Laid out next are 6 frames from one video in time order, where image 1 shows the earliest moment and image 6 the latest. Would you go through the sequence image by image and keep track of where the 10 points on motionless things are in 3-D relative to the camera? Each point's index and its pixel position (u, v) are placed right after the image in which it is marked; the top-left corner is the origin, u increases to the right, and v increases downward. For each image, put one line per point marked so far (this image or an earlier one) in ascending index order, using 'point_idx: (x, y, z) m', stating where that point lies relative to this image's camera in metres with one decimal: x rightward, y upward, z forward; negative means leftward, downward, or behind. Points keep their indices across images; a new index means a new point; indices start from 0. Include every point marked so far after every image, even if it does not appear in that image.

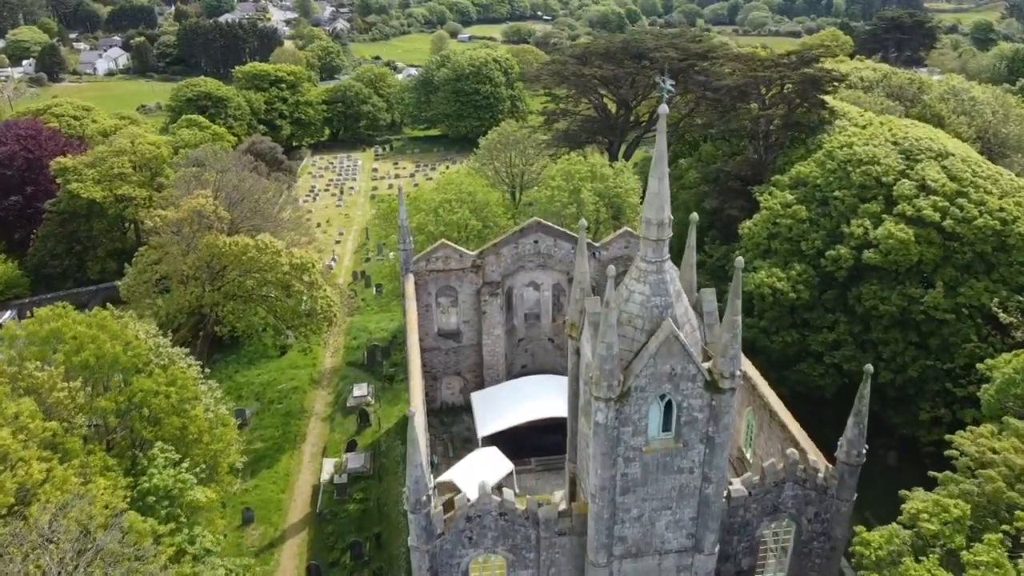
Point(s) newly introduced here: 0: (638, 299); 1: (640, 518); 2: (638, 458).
0: (+2.9, -0.3, +17.4) m
1: (+3.2, -5.7, +18.8) m
2: (+3.0, -4.0, +18.1) m
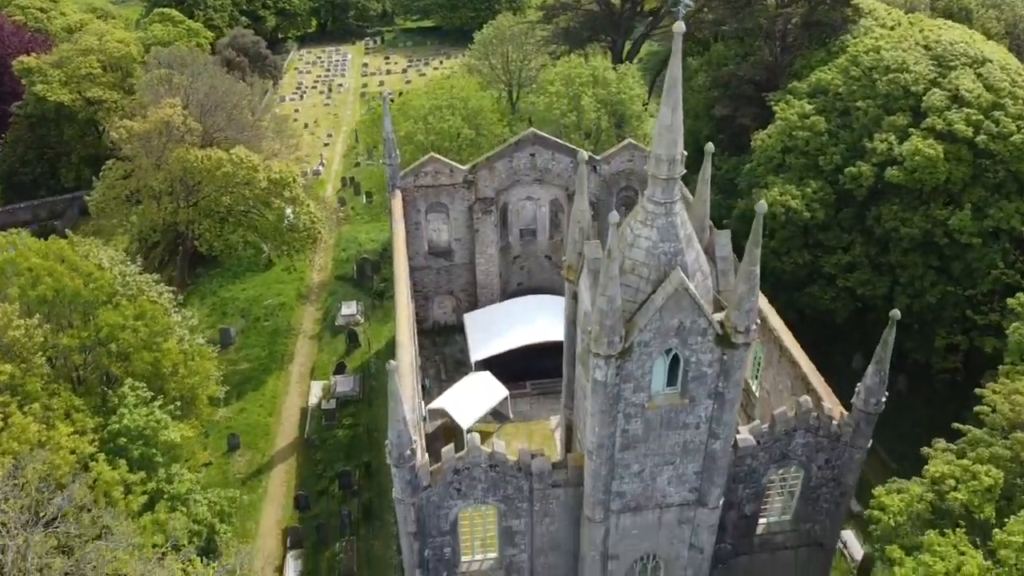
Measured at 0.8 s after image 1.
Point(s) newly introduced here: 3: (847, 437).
0: (+2.7, +0.9, +15.4) m
1: (+3.0, -4.3, +17.5) m
2: (+2.8, -2.8, +16.6) m
3: (+8.6, -3.8, +19.5) m
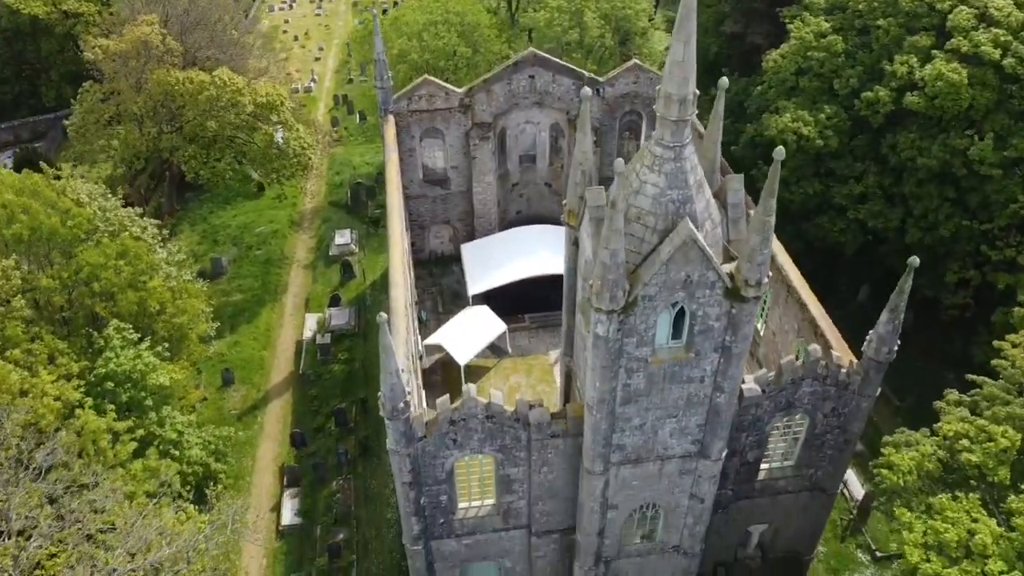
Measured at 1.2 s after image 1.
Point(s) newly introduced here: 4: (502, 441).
0: (+2.6, +1.8, +14.3) m
1: (+2.9, -3.1, +17.0) m
2: (+2.7, -1.7, +15.8) m
3: (+8.5, -2.4, +18.9) m
4: (-0.3, -3.7, +18.4) m
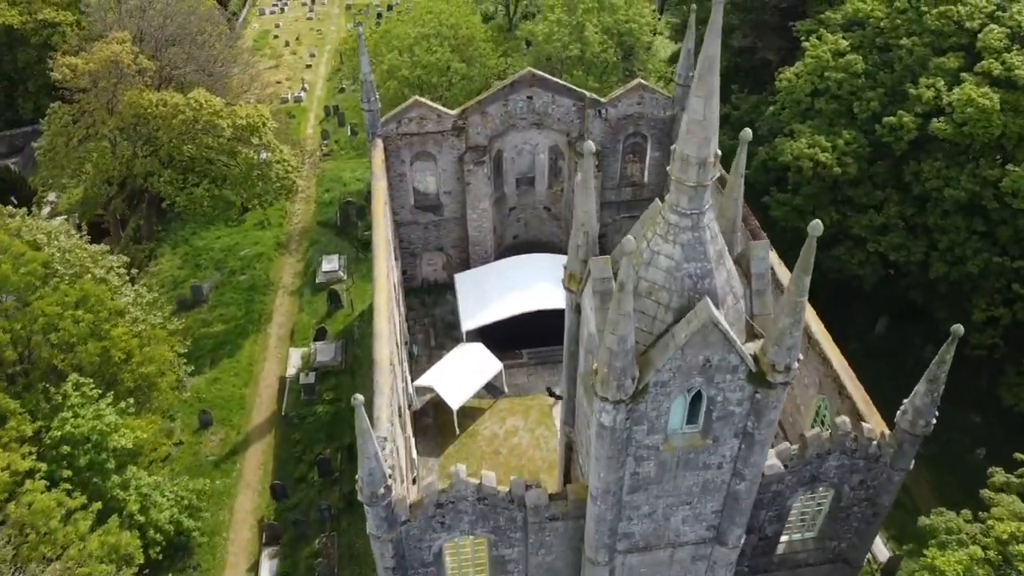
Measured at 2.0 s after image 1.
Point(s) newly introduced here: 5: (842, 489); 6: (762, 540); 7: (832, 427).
0: (+2.5, +0.4, +12.4) m
1: (+2.8, -4.5, +15.1) m
2: (+2.6, -3.1, +13.9) m
3: (+8.4, -3.8, +17.0) m
4: (-0.4, -5.1, +16.6) m
5: (+7.7, -4.7, +17.7) m
6: (+6.1, -6.1, +18.4) m
7: (+7.1, -3.0, +16.8) m
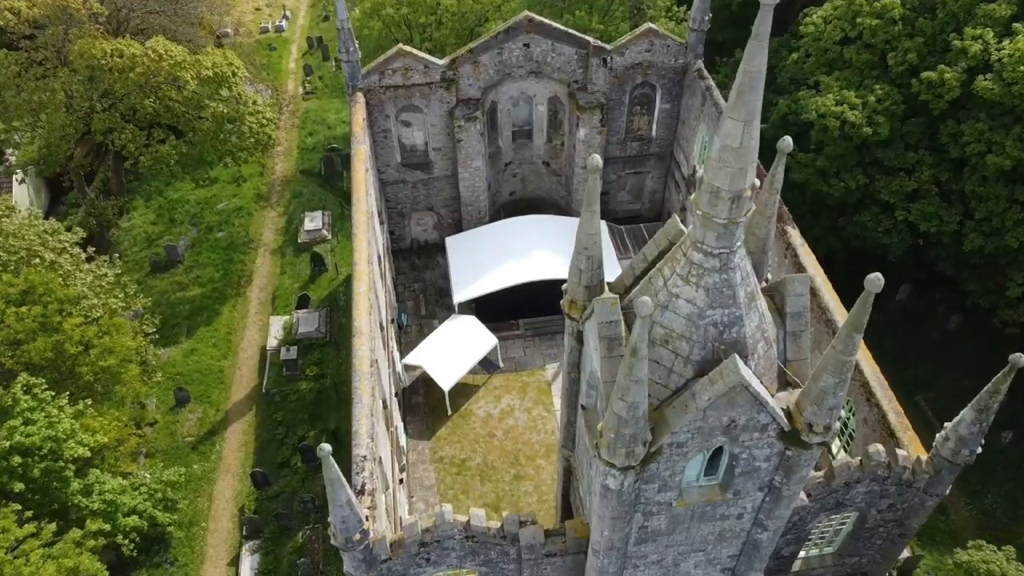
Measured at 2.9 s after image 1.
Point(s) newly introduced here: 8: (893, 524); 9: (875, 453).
0: (+2.3, -0.3, +10.3) m
1: (+2.6, -4.9, +13.5) m
2: (+2.4, -3.6, +12.2) m
3: (+8.3, -4.0, +15.3) m
4: (-0.5, -5.3, +15.0) m
5: (+7.6, -4.8, +16.1) m
6: (+5.9, -6.1, +16.9) m
7: (+6.9, -3.2, +15.0) m
8: (+8.3, -5.2, +16.5) m
9: (+7.2, -3.3, +15.1) m
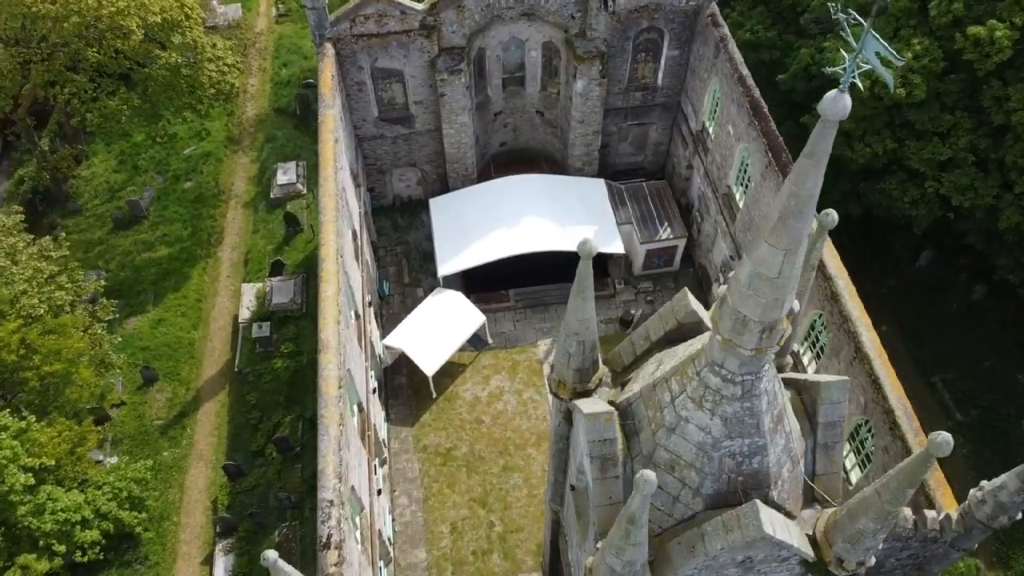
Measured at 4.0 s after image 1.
0: (+2.0, -1.6, +8.3) m
1: (+2.3, -5.7, +12.1) m
2: (+2.1, -4.6, +10.6) m
3: (+7.9, -4.6, +13.8) m
4: (-0.9, -6.0, +13.6) m
5: (+7.2, -5.3, +14.7) m
6: (+5.6, -6.5, +15.7) m
7: (+6.6, -3.9, +13.3) m
8: (+7.9, -5.6, +15.1) m
9: (+6.8, -3.9, +13.4) m
